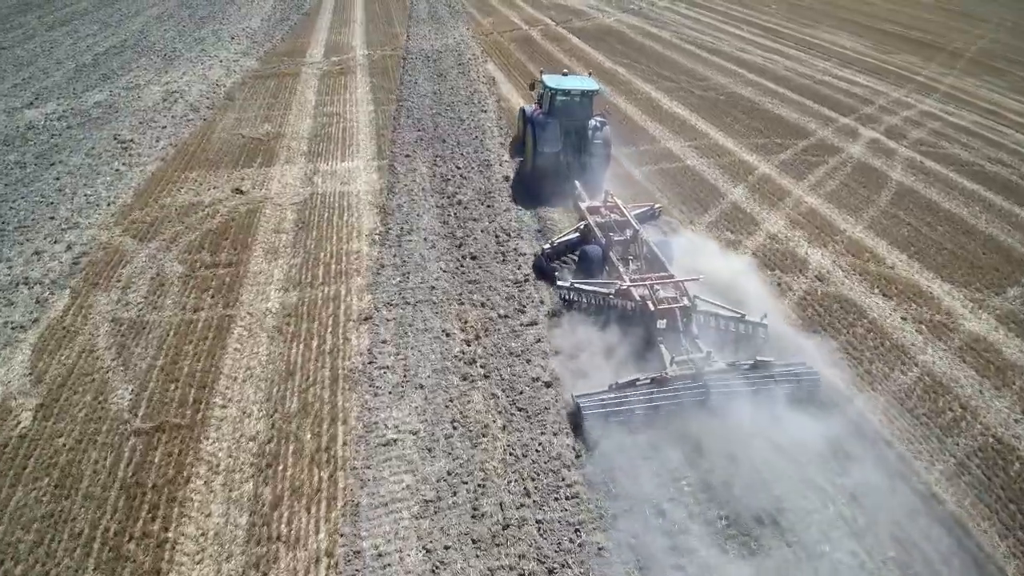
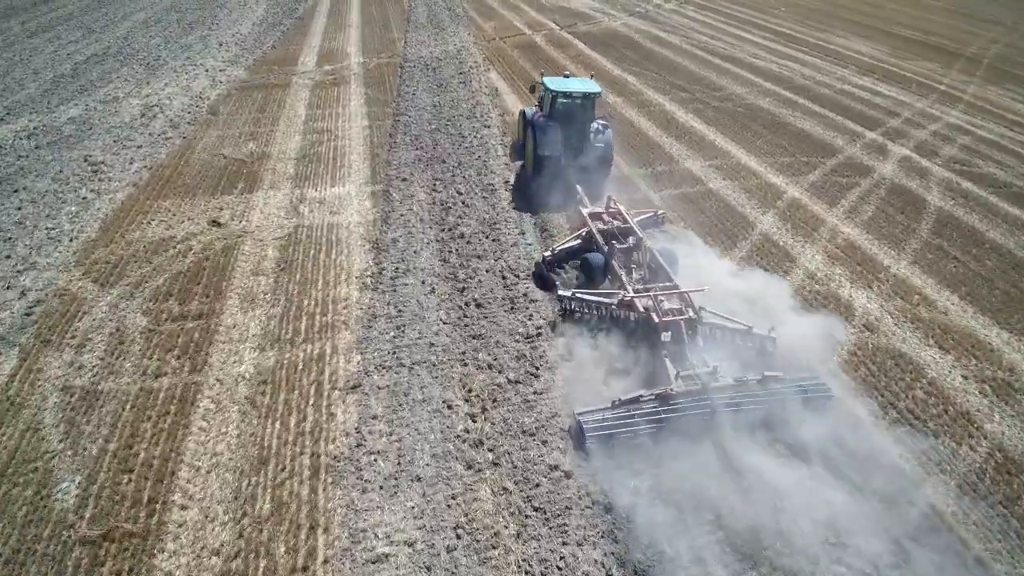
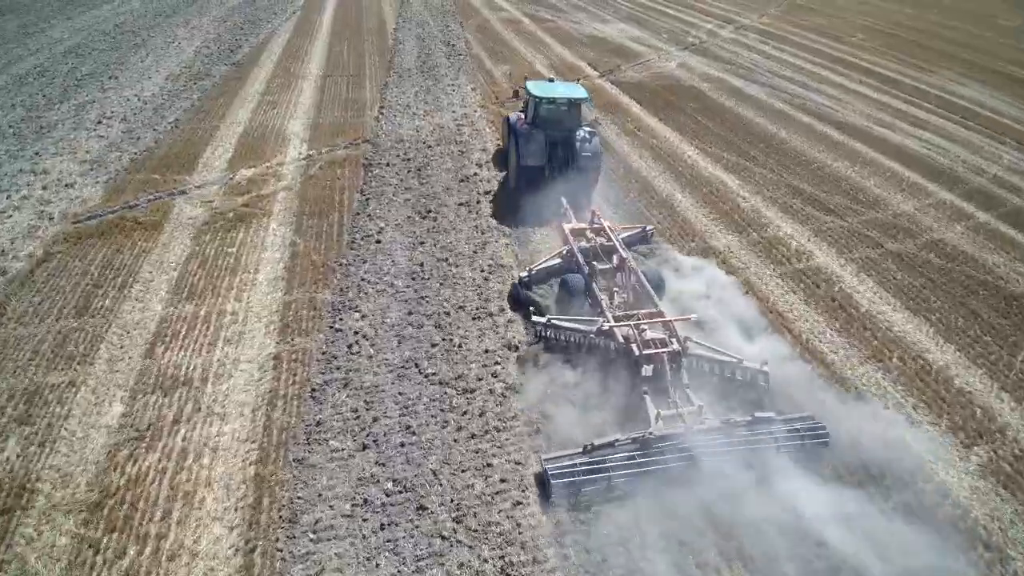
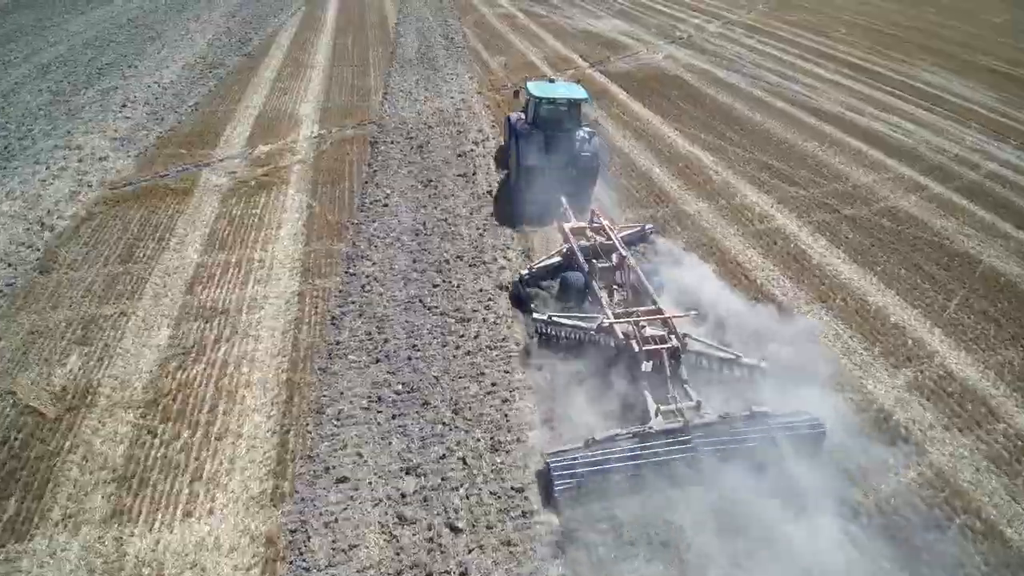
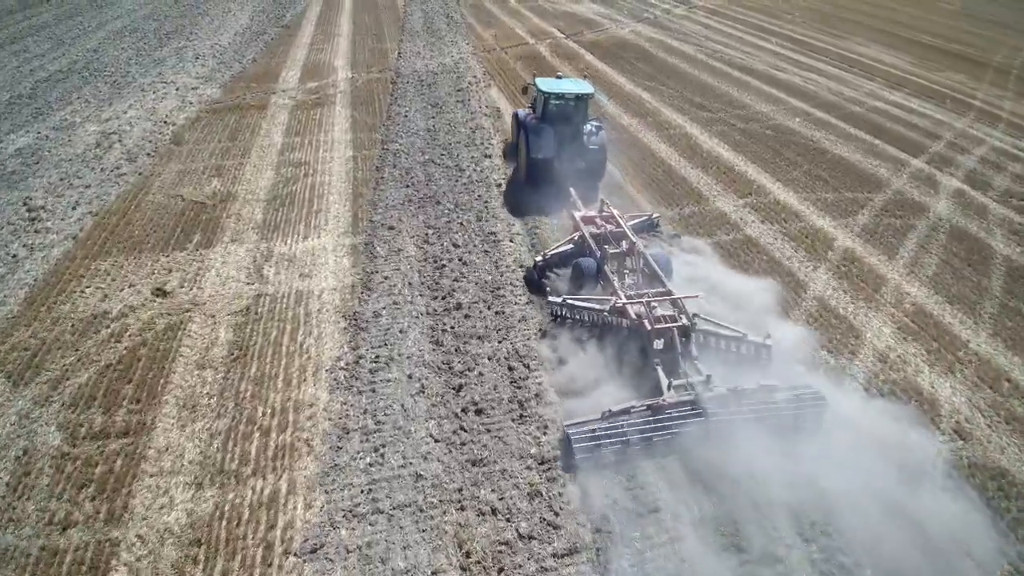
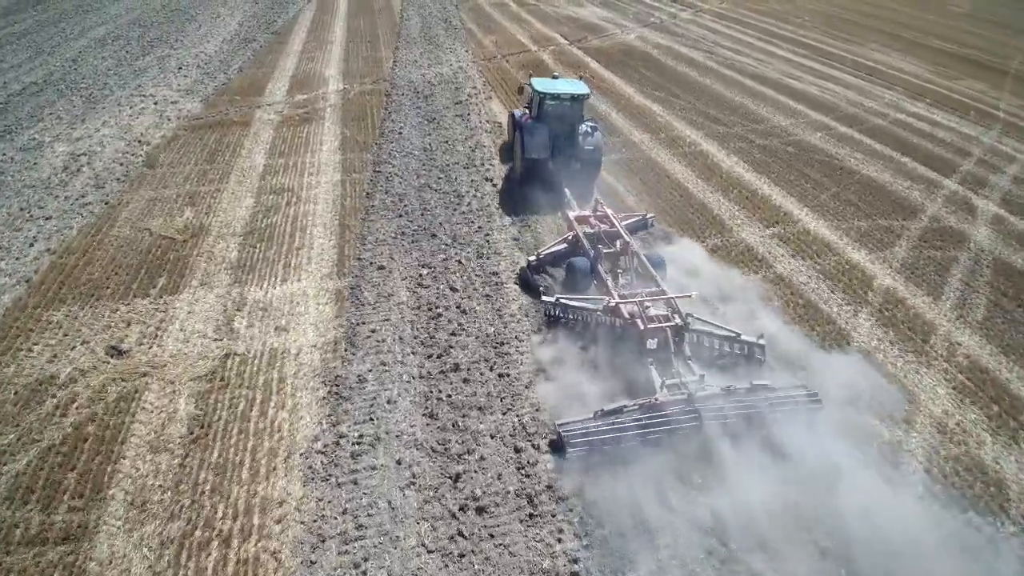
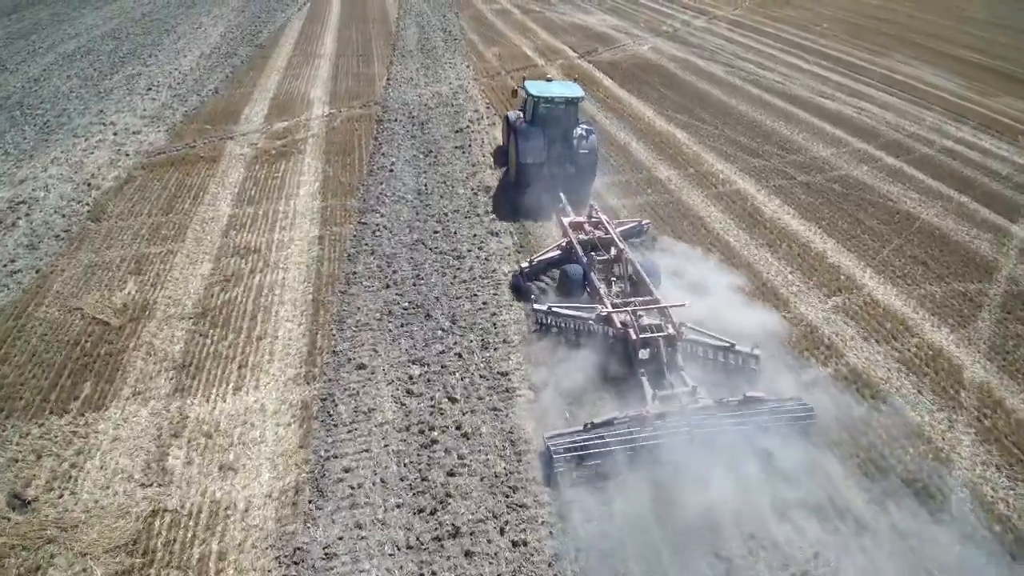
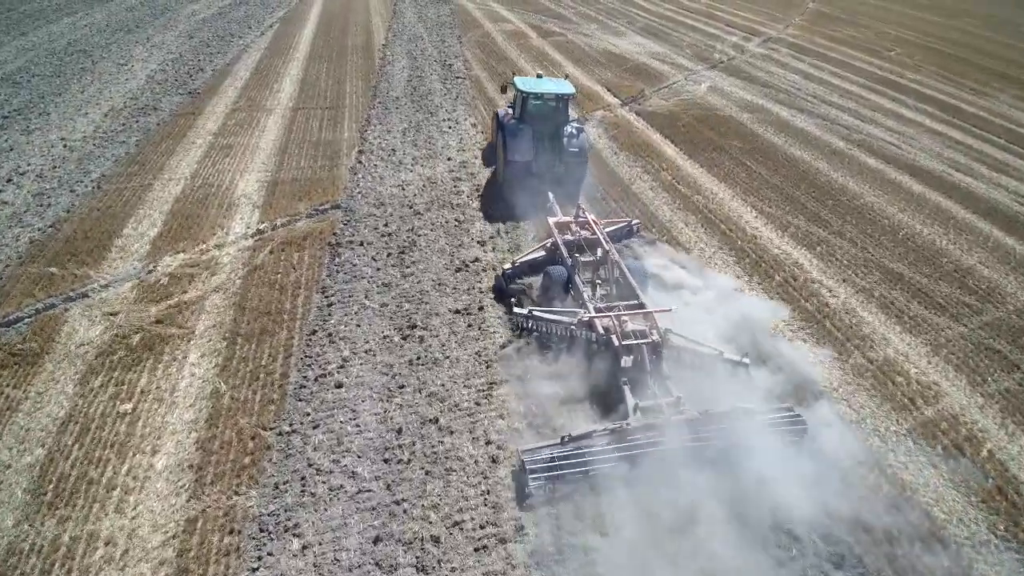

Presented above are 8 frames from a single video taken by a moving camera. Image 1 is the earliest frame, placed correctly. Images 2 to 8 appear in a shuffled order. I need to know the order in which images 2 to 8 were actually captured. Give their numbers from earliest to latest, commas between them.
2, 5, 6, 7, 4, 3, 8
